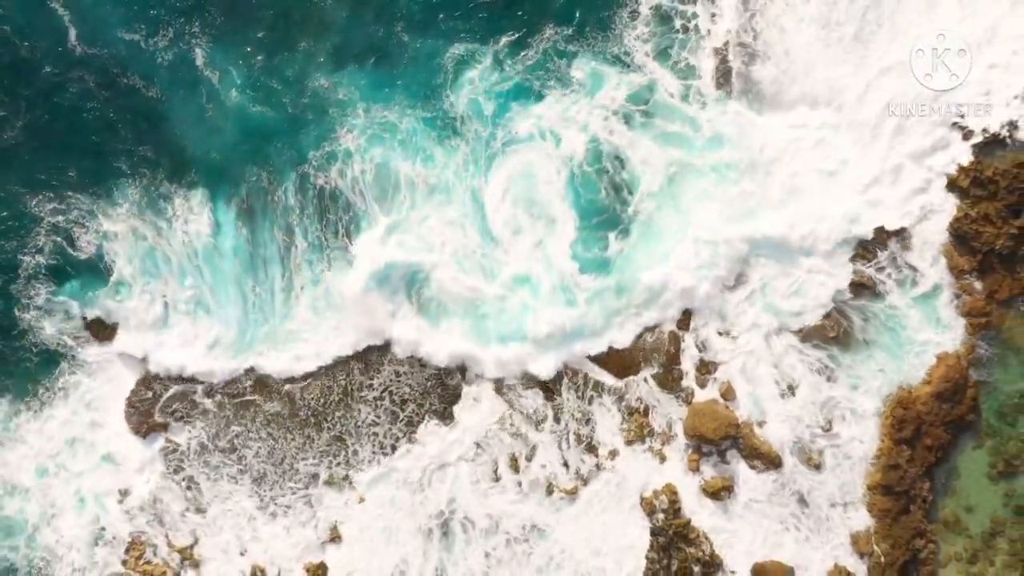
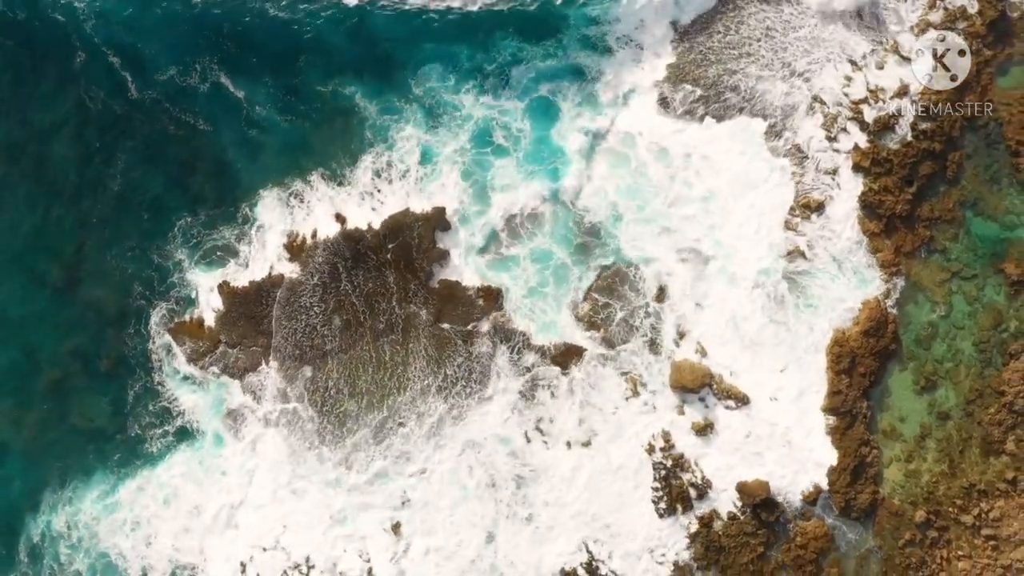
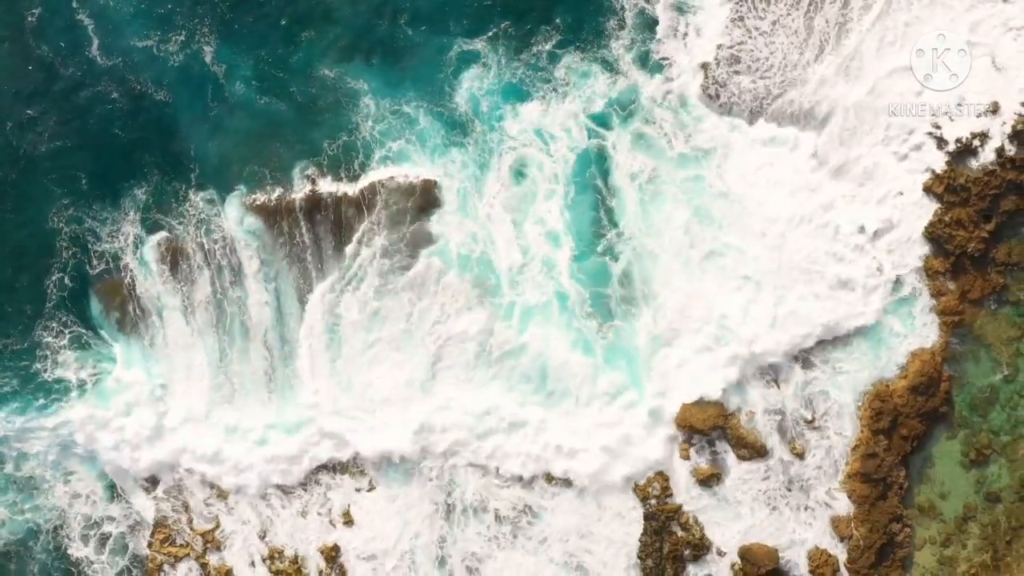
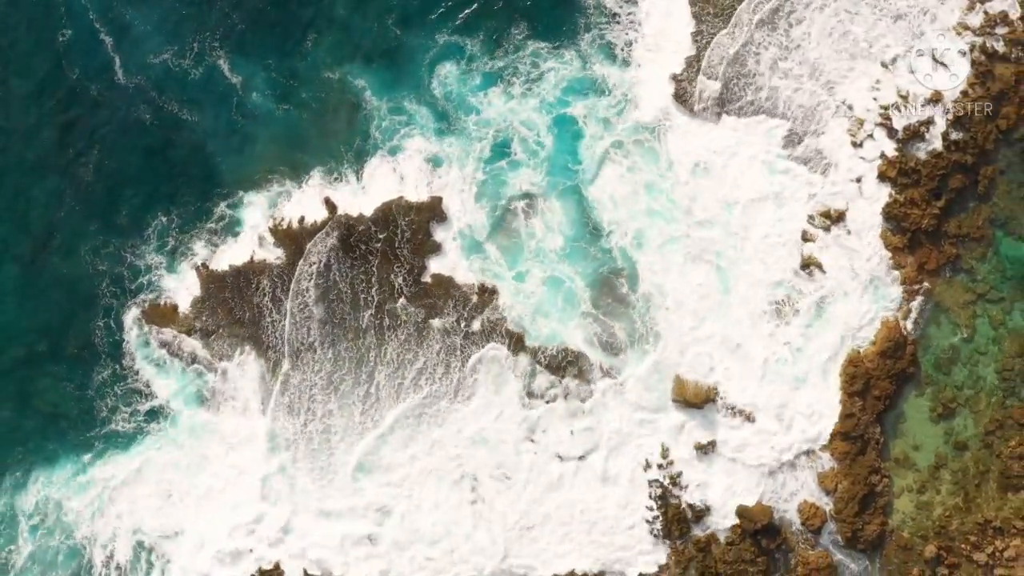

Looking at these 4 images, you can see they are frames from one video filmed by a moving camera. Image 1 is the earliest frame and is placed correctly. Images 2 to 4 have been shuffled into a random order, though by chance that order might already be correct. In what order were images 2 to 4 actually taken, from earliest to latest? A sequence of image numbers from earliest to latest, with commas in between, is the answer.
3, 4, 2
